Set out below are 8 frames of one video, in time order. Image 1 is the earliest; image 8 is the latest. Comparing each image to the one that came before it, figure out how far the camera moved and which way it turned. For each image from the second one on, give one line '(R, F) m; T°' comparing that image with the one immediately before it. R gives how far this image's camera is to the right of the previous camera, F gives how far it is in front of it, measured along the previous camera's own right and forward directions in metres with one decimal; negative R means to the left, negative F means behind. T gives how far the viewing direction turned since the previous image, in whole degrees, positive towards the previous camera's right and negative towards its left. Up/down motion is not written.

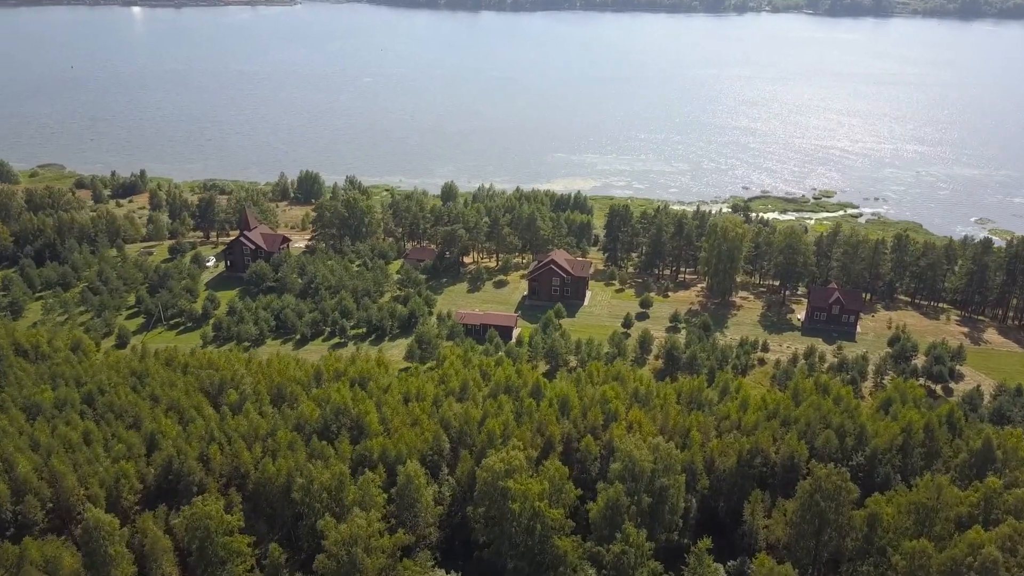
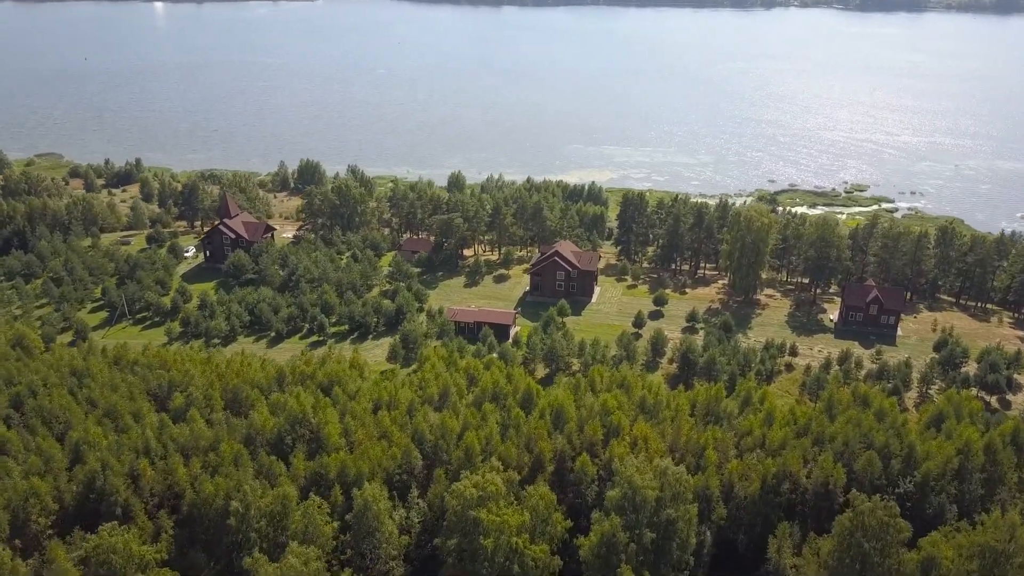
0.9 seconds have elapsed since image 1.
(+2.0, +7.6) m; -2°
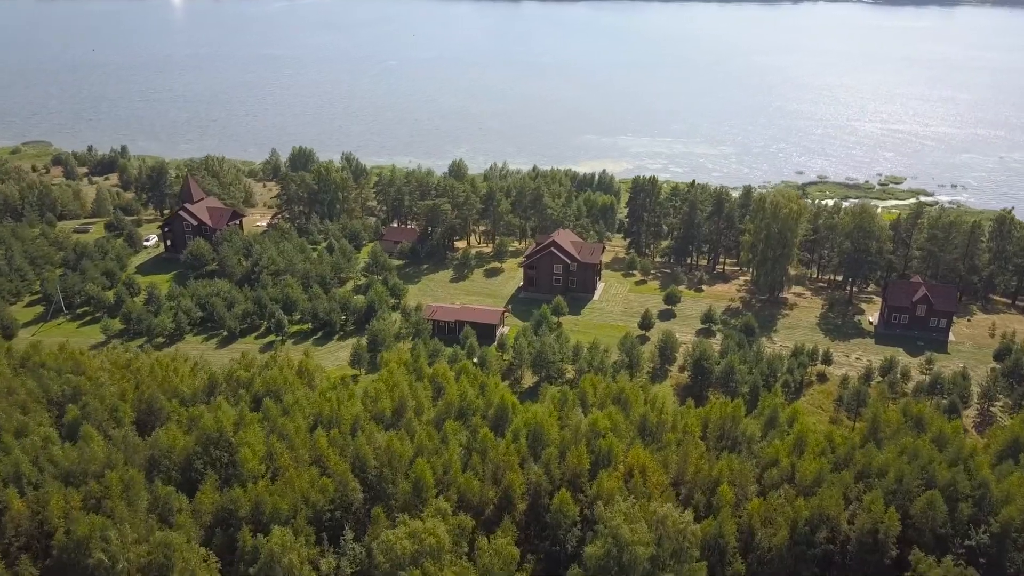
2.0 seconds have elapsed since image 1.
(+2.4, +9.1) m; -1°
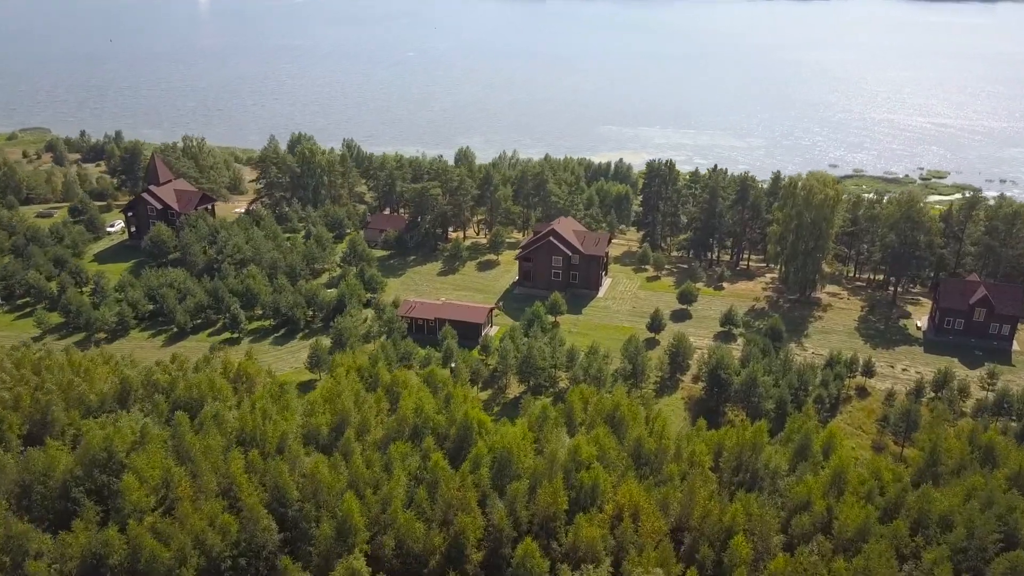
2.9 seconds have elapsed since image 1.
(+2.2, +7.8) m; -2°
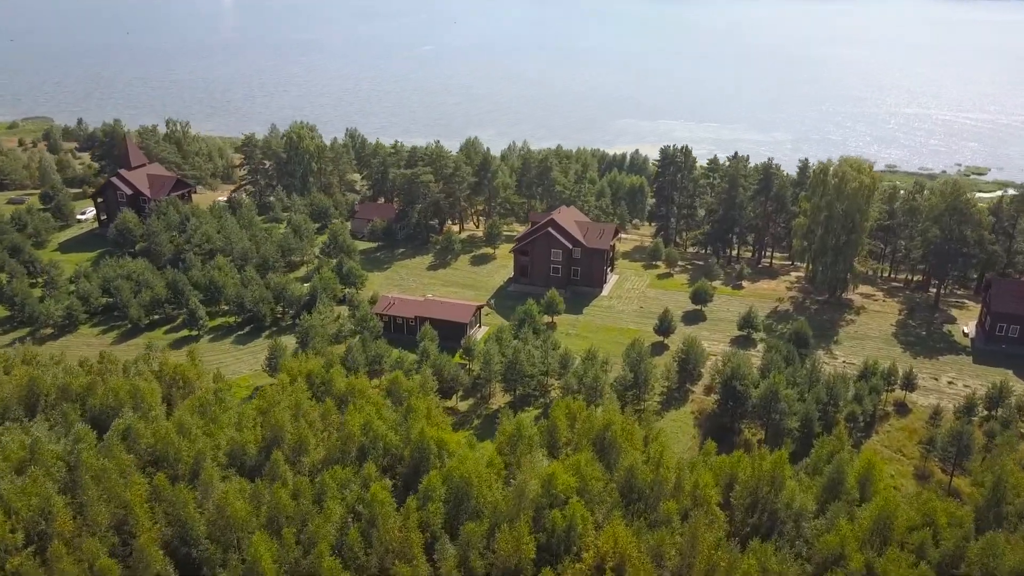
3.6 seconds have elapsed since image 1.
(+1.7, +5.8) m; -2°
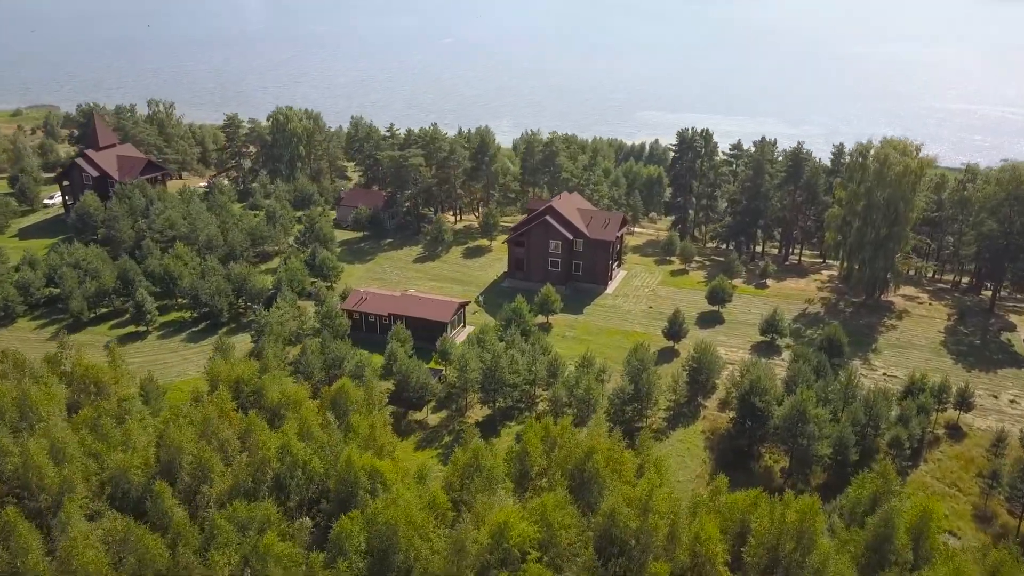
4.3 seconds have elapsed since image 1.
(+1.7, +5.8) m; -2°
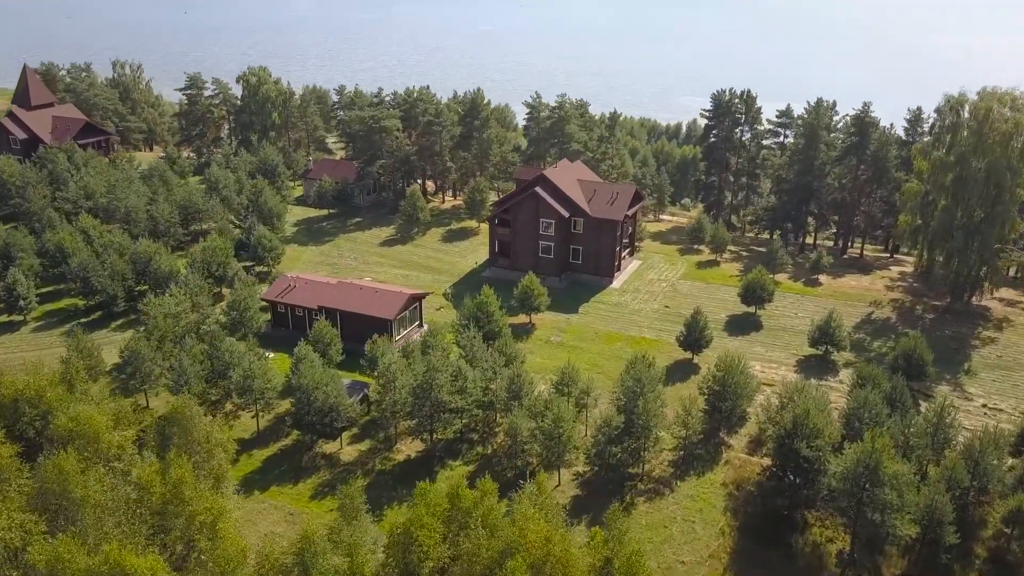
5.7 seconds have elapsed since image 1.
(+2.7, +9.6) m; -3°
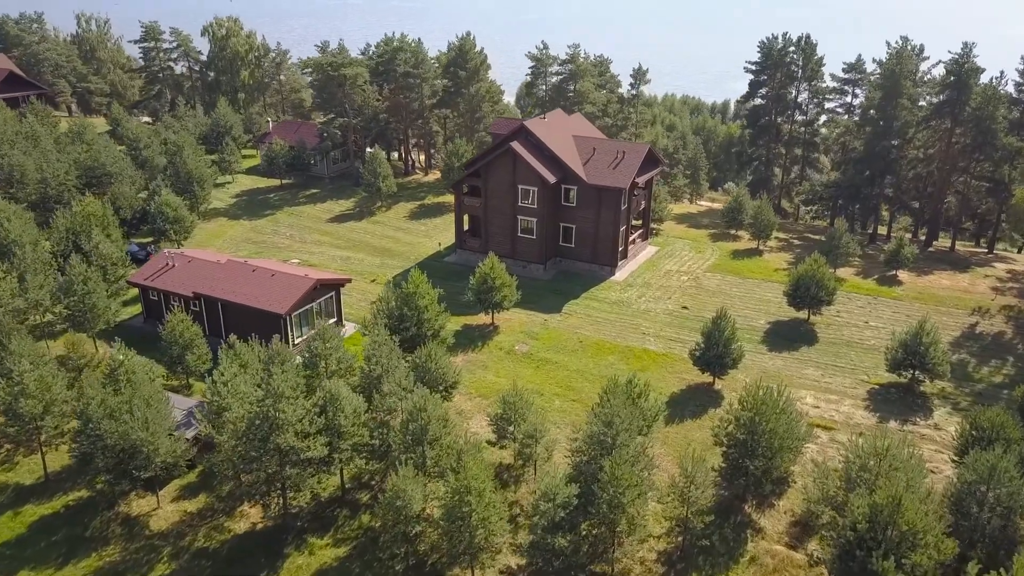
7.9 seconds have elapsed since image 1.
(+2.6, +9.0) m; -3°
